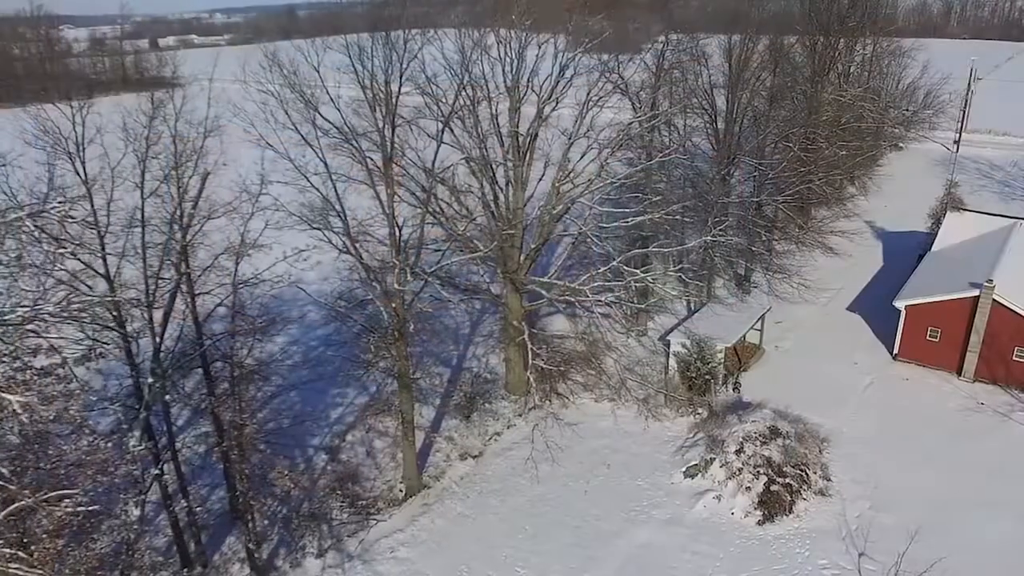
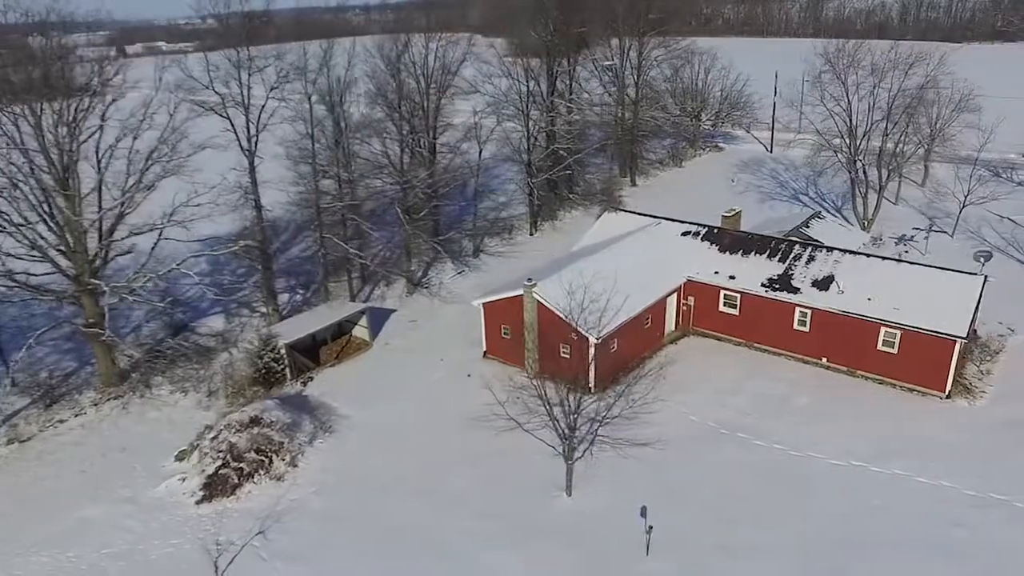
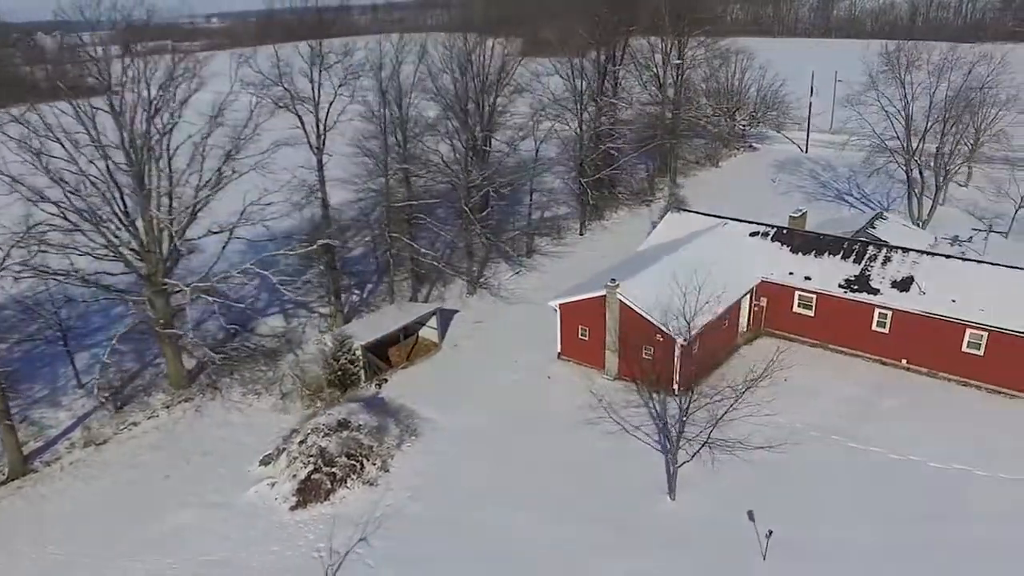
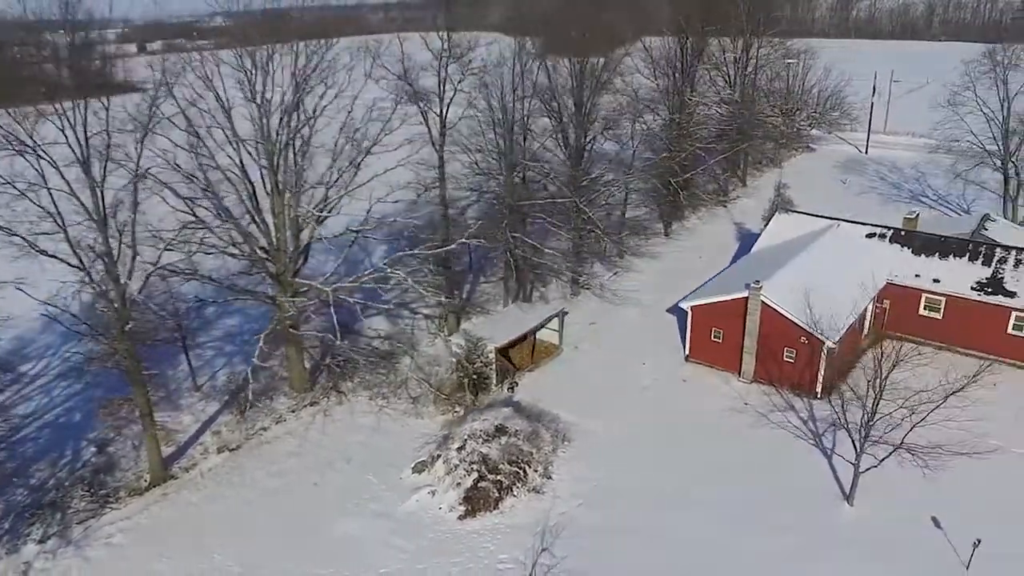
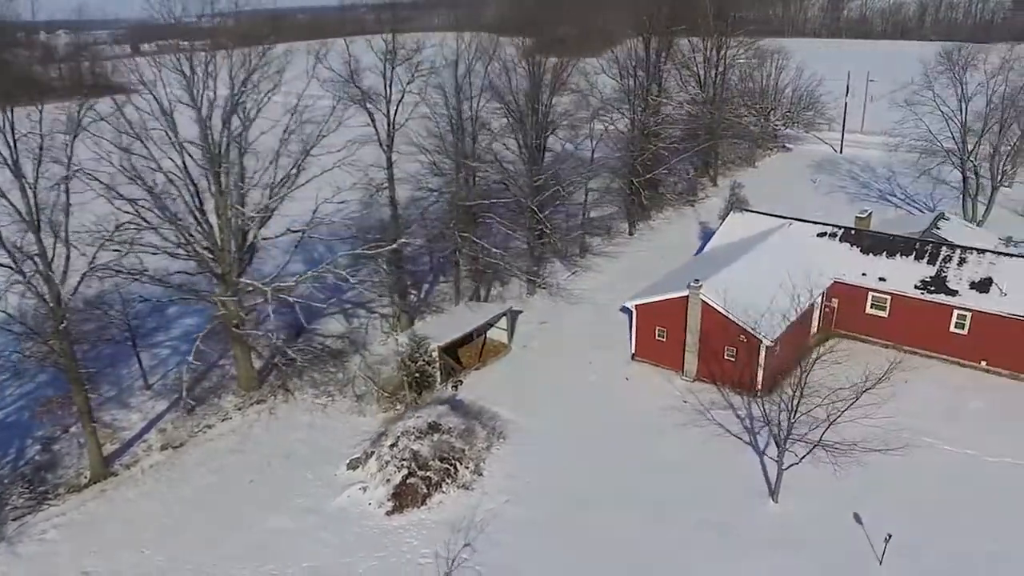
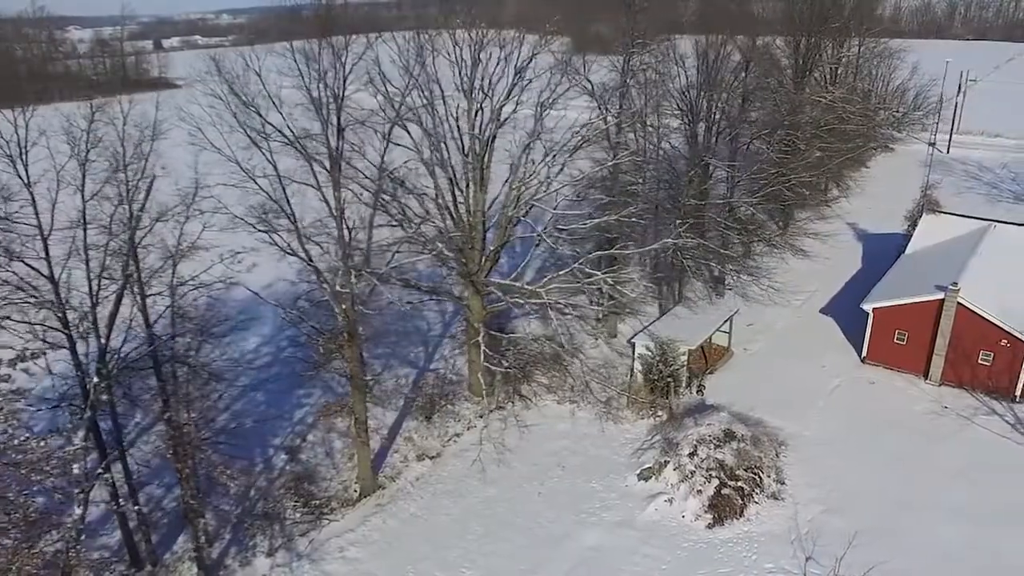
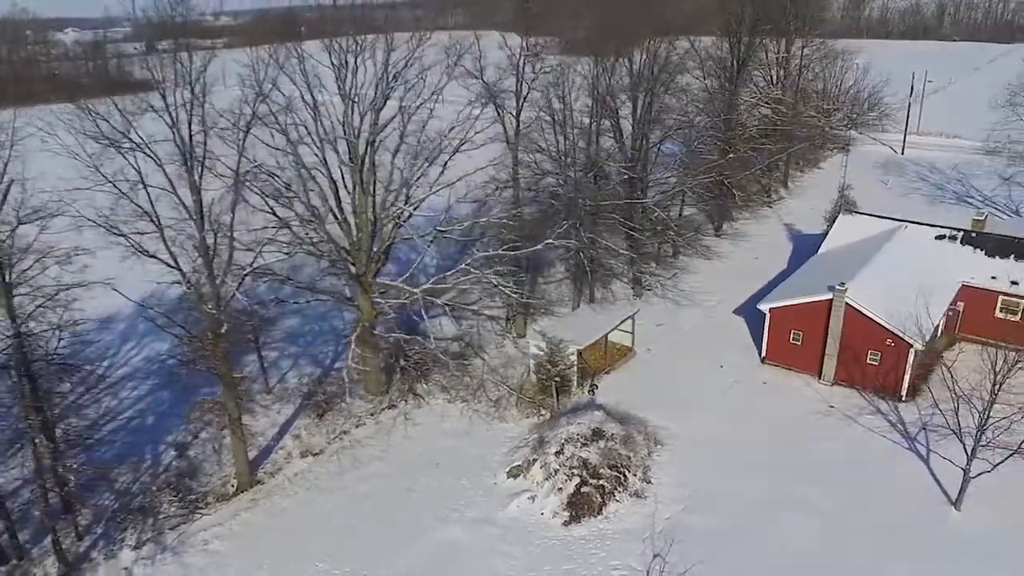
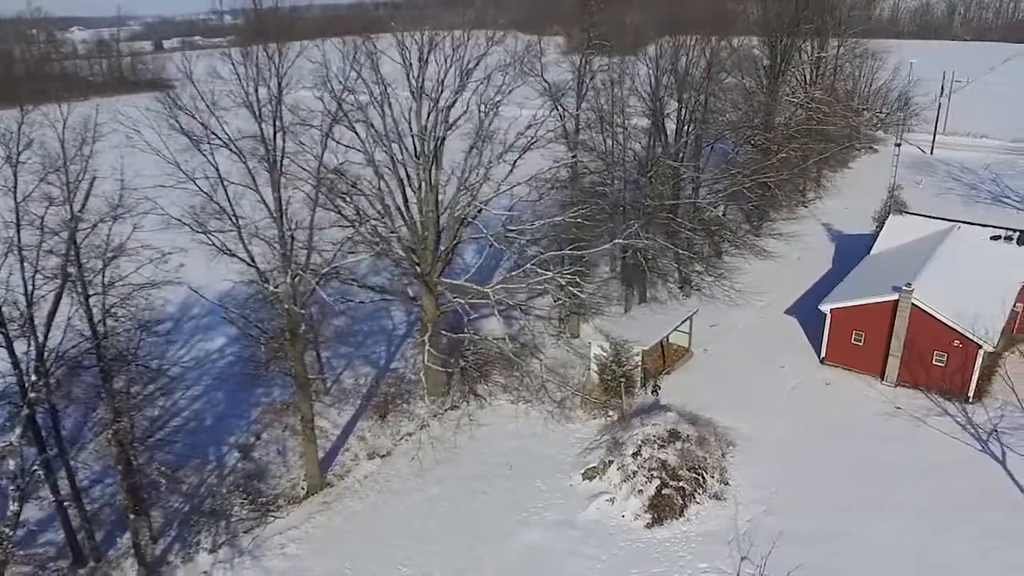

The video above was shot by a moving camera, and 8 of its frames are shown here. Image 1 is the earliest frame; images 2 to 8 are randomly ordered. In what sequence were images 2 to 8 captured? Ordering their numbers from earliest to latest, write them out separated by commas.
6, 8, 7, 4, 5, 3, 2
